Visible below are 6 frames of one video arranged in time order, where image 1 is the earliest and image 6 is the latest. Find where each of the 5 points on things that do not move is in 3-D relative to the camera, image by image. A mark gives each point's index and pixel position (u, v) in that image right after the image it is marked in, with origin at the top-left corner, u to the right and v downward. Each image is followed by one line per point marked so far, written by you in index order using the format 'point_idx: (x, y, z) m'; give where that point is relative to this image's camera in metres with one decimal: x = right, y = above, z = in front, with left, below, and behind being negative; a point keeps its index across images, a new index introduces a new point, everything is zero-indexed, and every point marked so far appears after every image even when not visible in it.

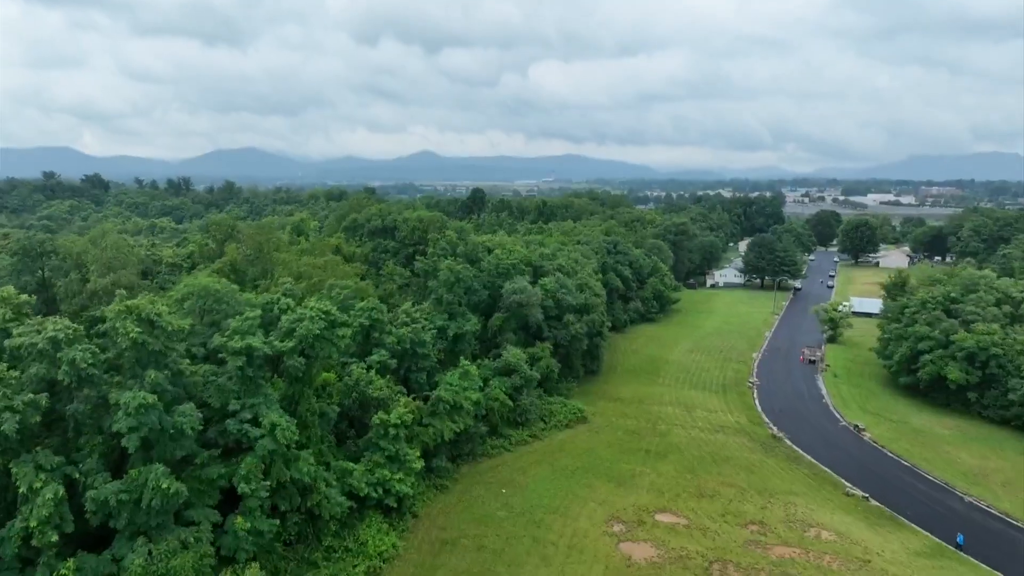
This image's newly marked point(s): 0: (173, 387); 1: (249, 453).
0: (-6.3, -1.9, +17.6) m
1: (-5.2, -3.3, +18.6) m
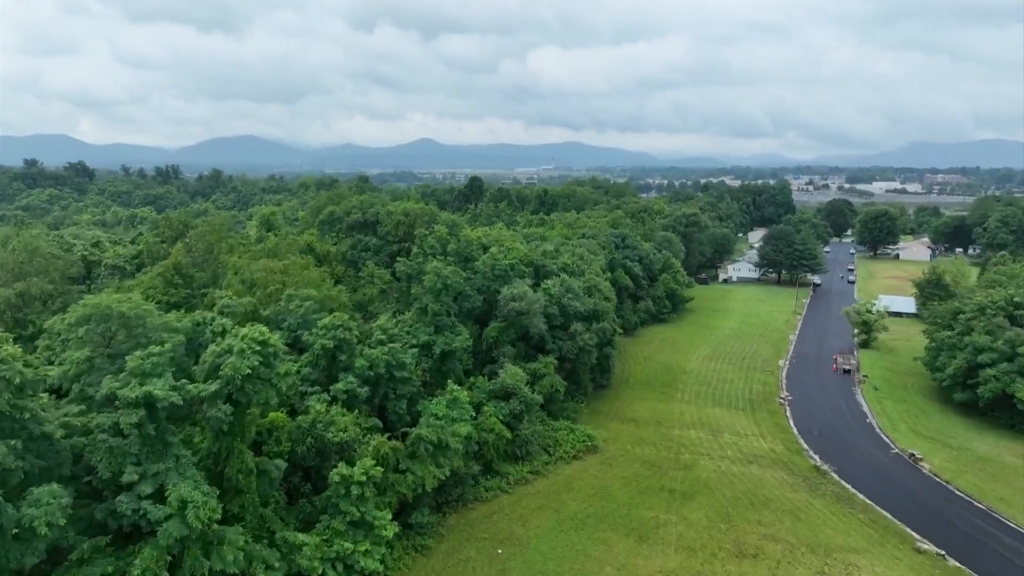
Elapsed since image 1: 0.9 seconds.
0: (-6.4, -2.3, +12.6) m
1: (-5.2, -3.7, +13.6) m
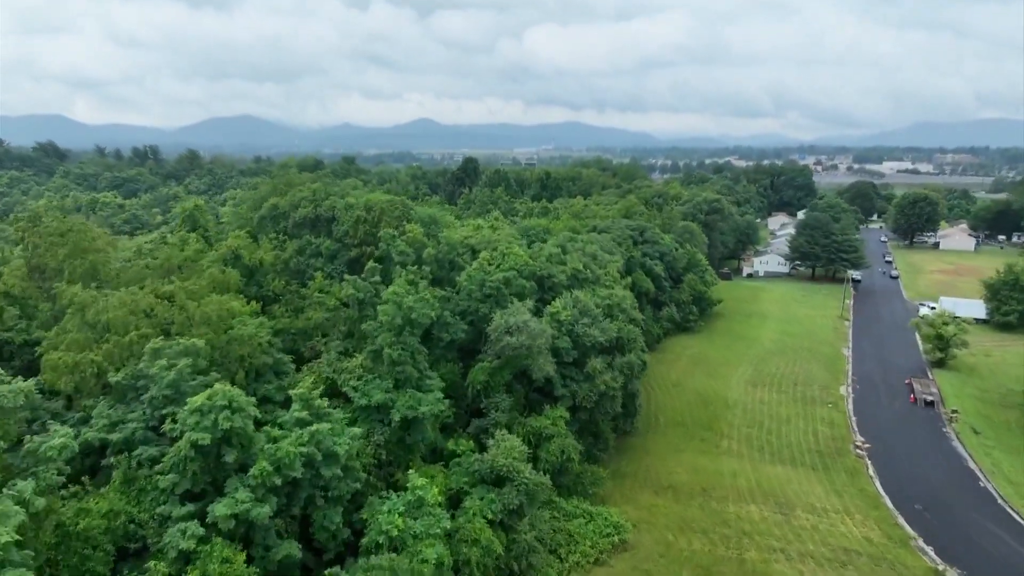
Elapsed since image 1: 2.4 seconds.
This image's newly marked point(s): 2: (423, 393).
0: (-6.5, -3.3, +4.0) m
1: (-5.3, -4.6, +5.1) m
2: (-1.8, -2.1, +18.9) m
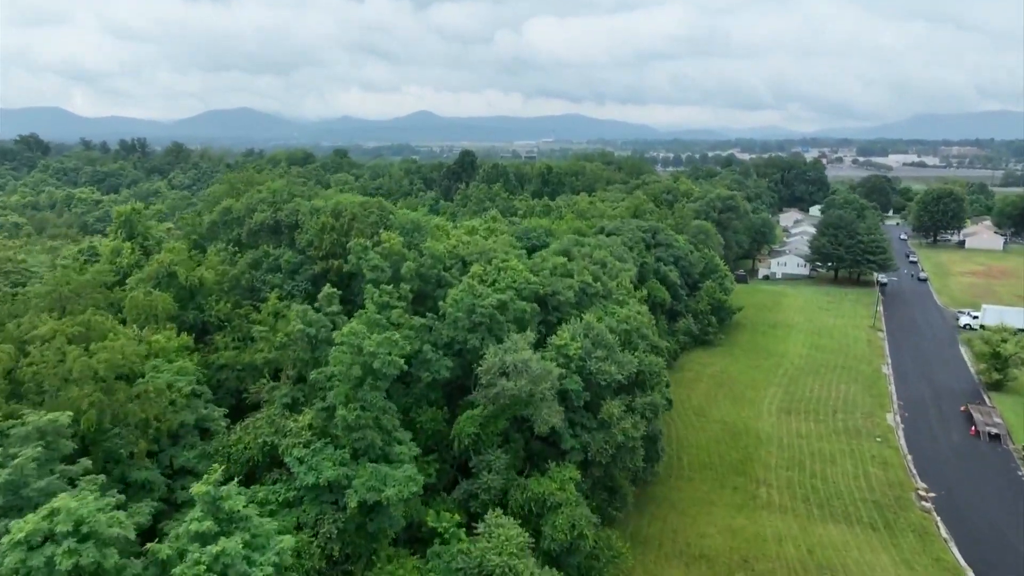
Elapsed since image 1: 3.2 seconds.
0: (-6.5, -4.0, -0.6) m
1: (-5.4, -5.3, +0.5) m
2: (-1.8, -2.6, +14.3) m
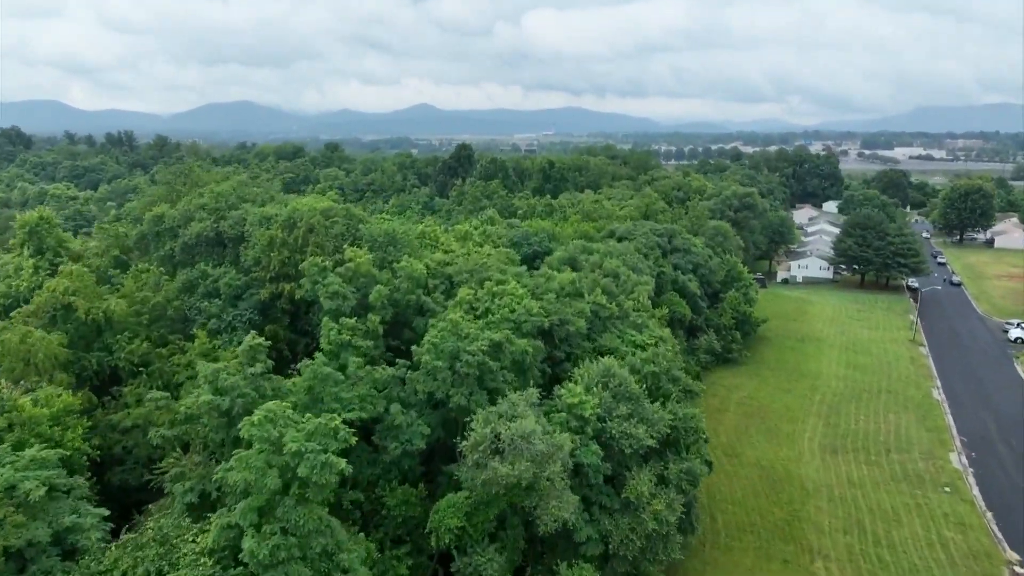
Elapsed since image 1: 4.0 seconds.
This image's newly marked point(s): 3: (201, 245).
0: (-6.6, -4.7, -5.2) m
1: (-5.4, -6.1, -4.1) m
2: (-1.9, -3.3, +9.7) m
3: (-6.5, +0.9, +19.8) m
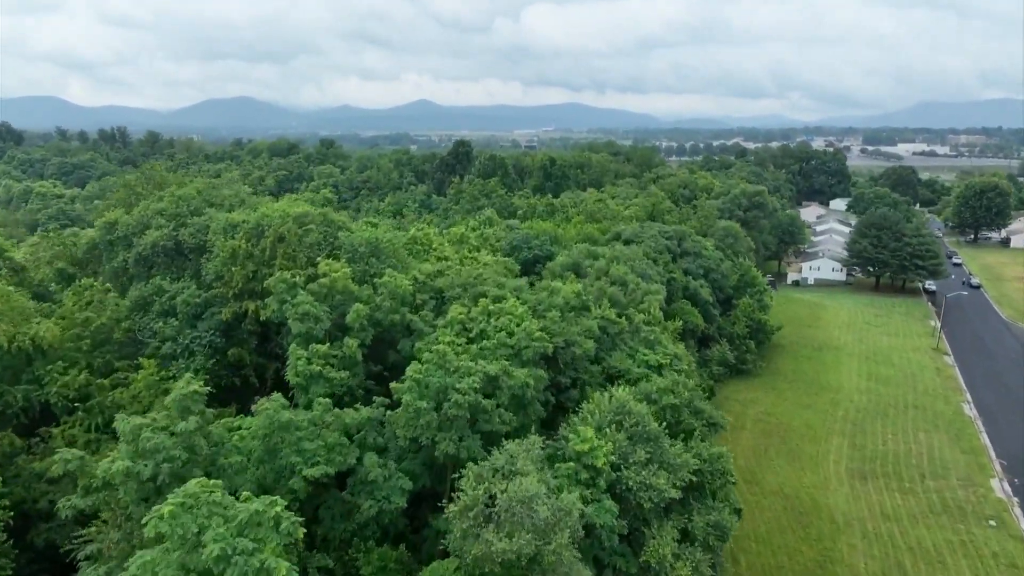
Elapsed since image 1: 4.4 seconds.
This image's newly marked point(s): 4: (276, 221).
0: (-6.6, -5.1, -7.5) m
1: (-5.4, -6.5, -6.4) m
2: (-1.9, -3.6, +7.4) m
3: (-6.5, +0.6, +17.4) m
4: (-4.2, +1.2, +17.0) m
